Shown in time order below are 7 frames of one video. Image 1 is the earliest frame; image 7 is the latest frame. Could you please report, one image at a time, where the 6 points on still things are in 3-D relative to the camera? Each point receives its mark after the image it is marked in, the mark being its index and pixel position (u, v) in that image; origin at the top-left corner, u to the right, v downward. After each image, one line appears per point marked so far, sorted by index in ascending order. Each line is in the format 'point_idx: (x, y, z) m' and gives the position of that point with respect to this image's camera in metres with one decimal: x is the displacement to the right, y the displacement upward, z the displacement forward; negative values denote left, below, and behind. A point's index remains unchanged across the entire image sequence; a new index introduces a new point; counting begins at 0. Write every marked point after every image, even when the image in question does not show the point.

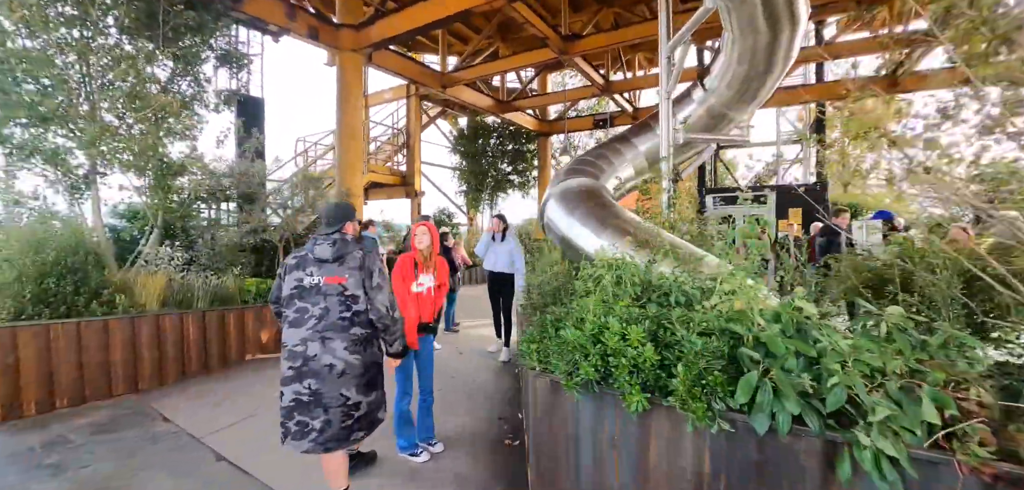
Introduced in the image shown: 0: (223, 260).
0: (-3.5, -0.2, +5.4) m
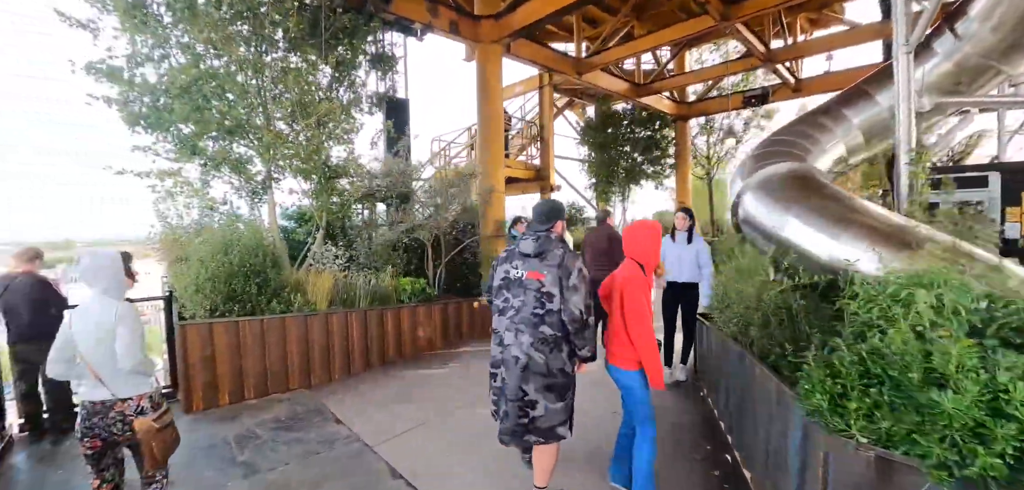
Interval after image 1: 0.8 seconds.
0: (-1.6, -0.2, +5.5) m
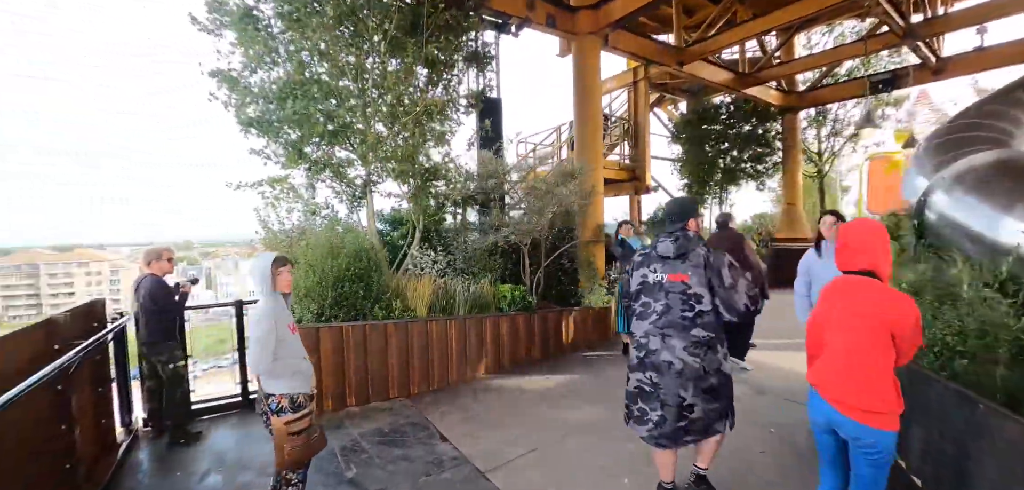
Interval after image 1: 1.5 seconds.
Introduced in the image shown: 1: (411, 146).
0: (-0.4, -0.2, +5.3) m
1: (-1.1, +1.1, +5.0) m
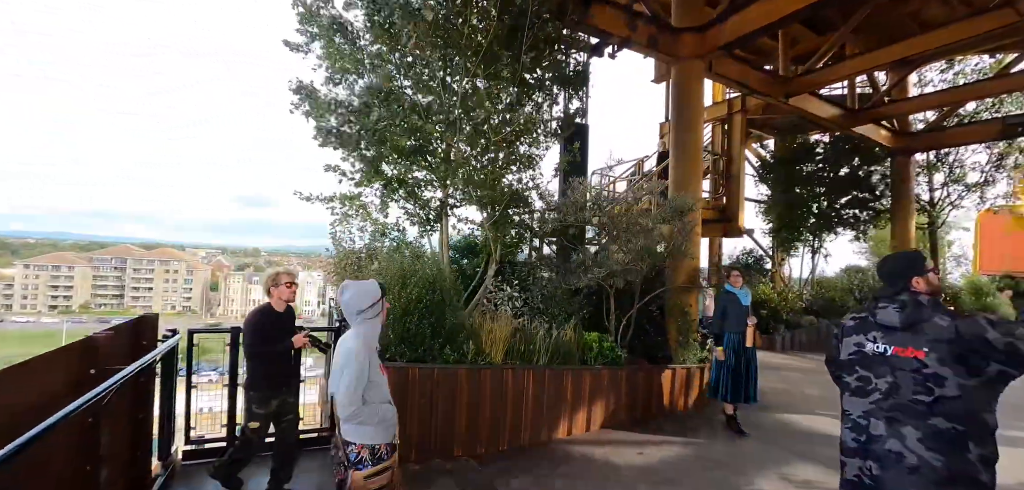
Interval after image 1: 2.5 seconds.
0: (+0.4, -0.6, +4.7) m
1: (-0.2, +0.8, +4.5) m
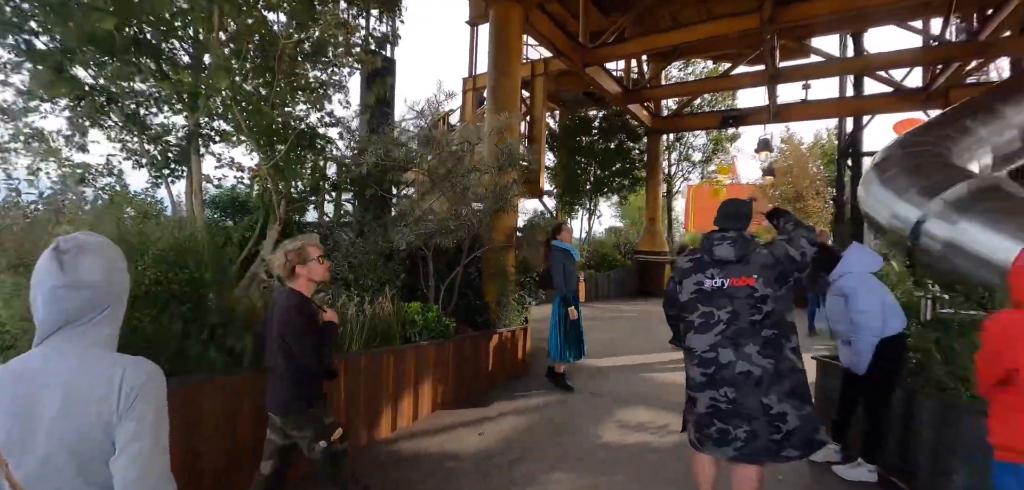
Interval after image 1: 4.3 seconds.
0: (-1.2, -0.2, +3.8) m
1: (-1.7, +1.1, +3.3) m
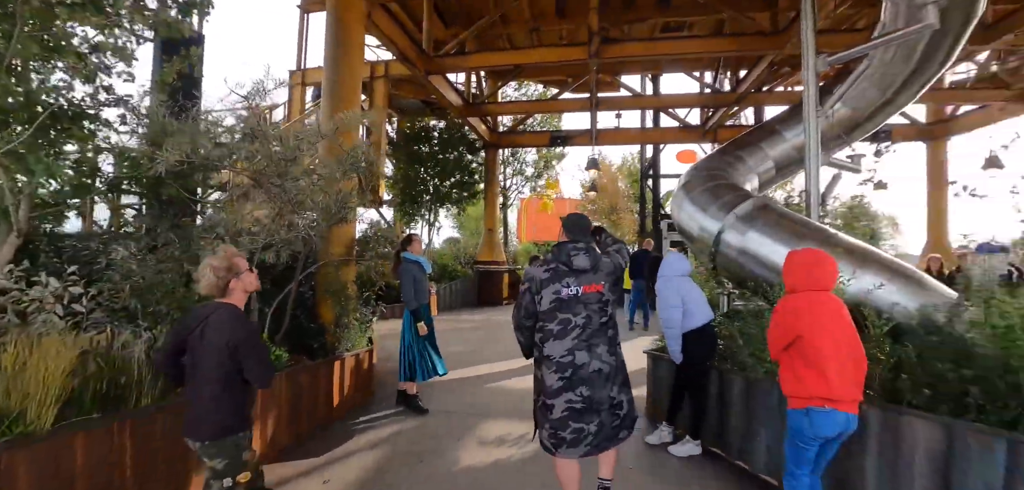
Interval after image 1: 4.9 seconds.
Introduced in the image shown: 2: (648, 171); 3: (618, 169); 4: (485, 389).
0: (-2.3, -0.3, +2.9) m
1: (-2.6, +1.0, +2.3) m
2: (+3.5, +1.9, +11.6) m
3: (+3.7, +2.7, +15.8) m
4: (-0.3, -1.4, +4.5) m
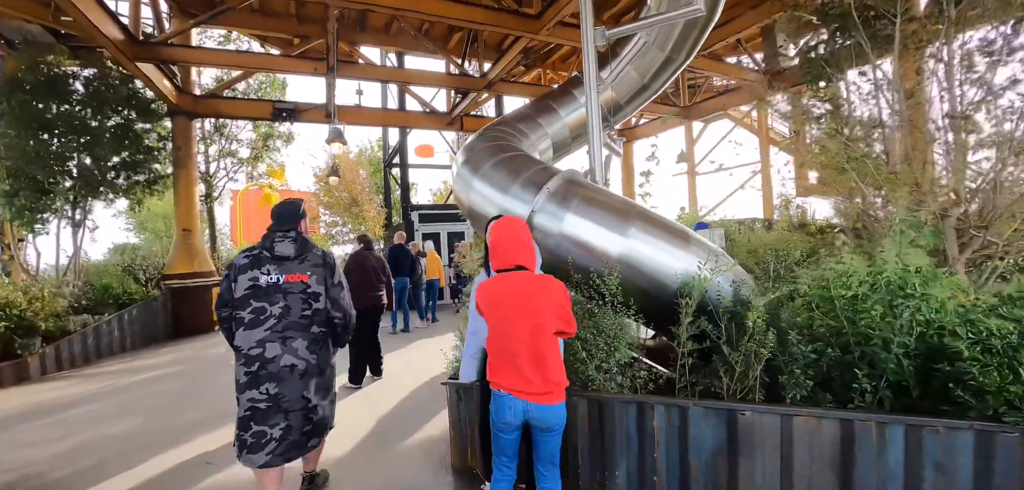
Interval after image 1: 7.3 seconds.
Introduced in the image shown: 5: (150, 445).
0: (-2.9, -0.5, +0.3) m
1: (-2.9, +0.9, -0.4) m
2: (-2.8, +2.0, +10.7) m
3: (-4.9, +2.8, +14.3) m
4: (-2.0, -1.5, +2.8) m
5: (-2.6, -1.5, +3.3) m
